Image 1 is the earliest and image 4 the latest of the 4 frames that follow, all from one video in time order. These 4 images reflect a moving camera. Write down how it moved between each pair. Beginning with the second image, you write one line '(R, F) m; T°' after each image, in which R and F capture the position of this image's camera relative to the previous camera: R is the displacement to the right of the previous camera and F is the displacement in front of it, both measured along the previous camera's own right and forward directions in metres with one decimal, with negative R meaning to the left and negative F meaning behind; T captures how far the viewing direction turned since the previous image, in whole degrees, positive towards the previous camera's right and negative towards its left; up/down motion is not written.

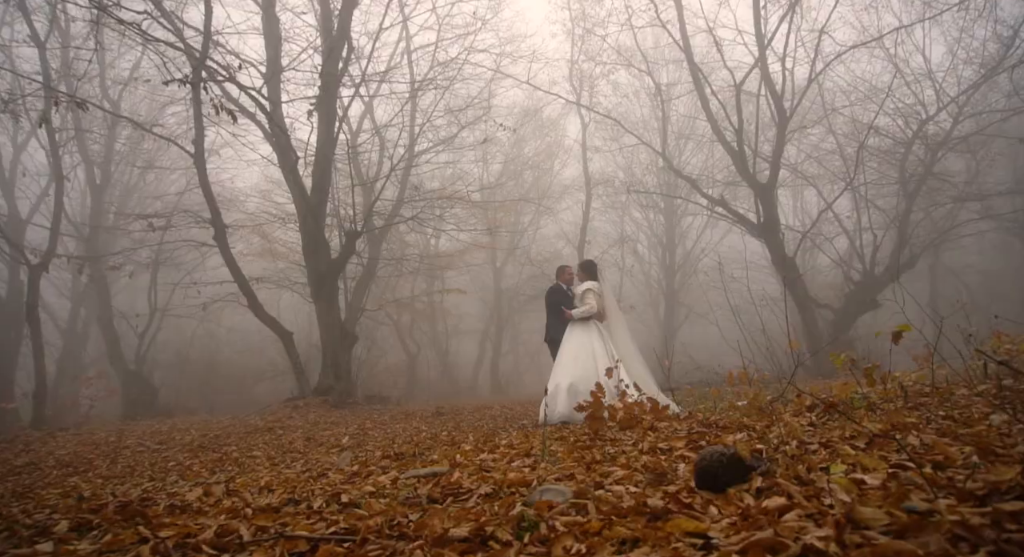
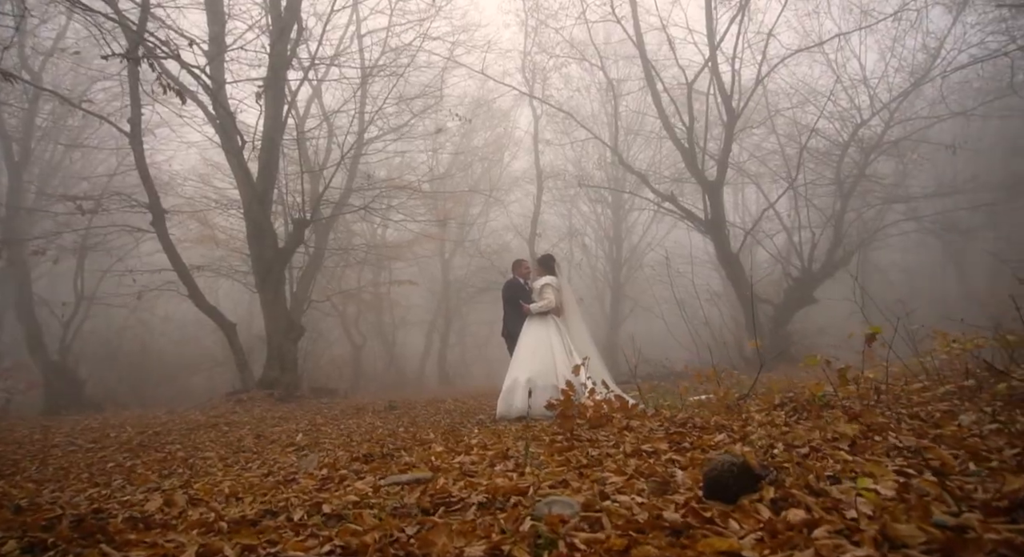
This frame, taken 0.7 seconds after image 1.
(-0.2, +0.1) m; +5°
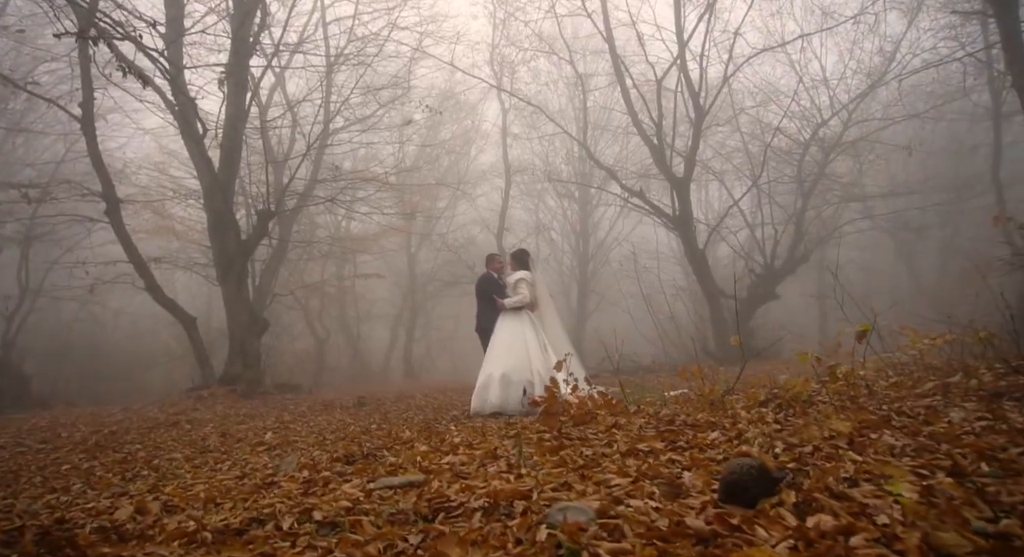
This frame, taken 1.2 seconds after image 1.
(-0.1, +0.1) m; +3°
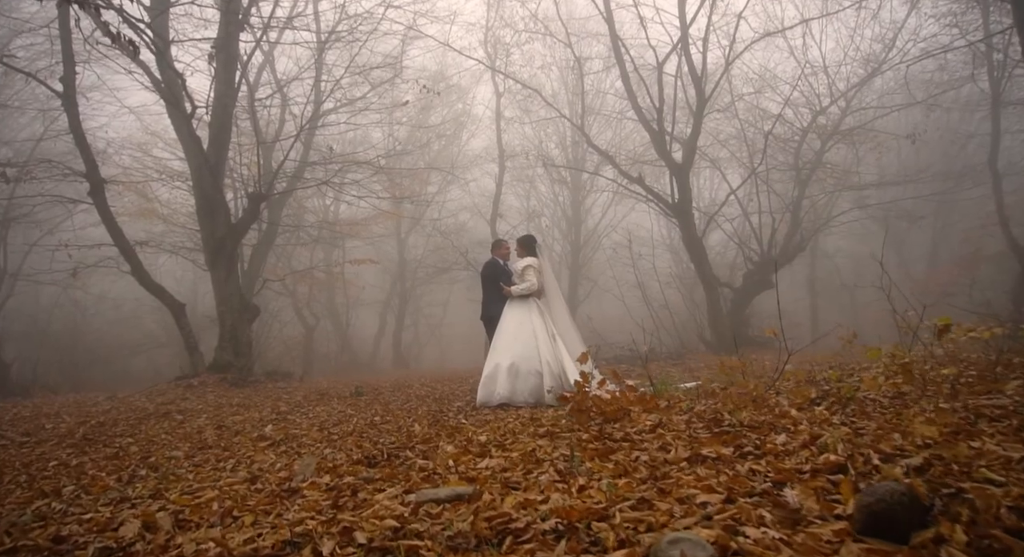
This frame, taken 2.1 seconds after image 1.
(-0.2, +0.3) m; +1°
